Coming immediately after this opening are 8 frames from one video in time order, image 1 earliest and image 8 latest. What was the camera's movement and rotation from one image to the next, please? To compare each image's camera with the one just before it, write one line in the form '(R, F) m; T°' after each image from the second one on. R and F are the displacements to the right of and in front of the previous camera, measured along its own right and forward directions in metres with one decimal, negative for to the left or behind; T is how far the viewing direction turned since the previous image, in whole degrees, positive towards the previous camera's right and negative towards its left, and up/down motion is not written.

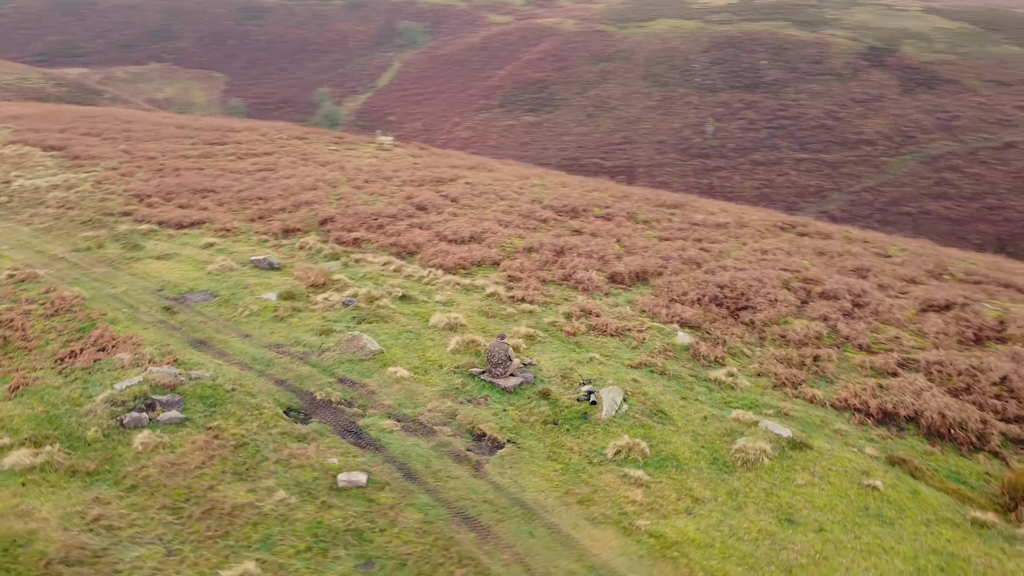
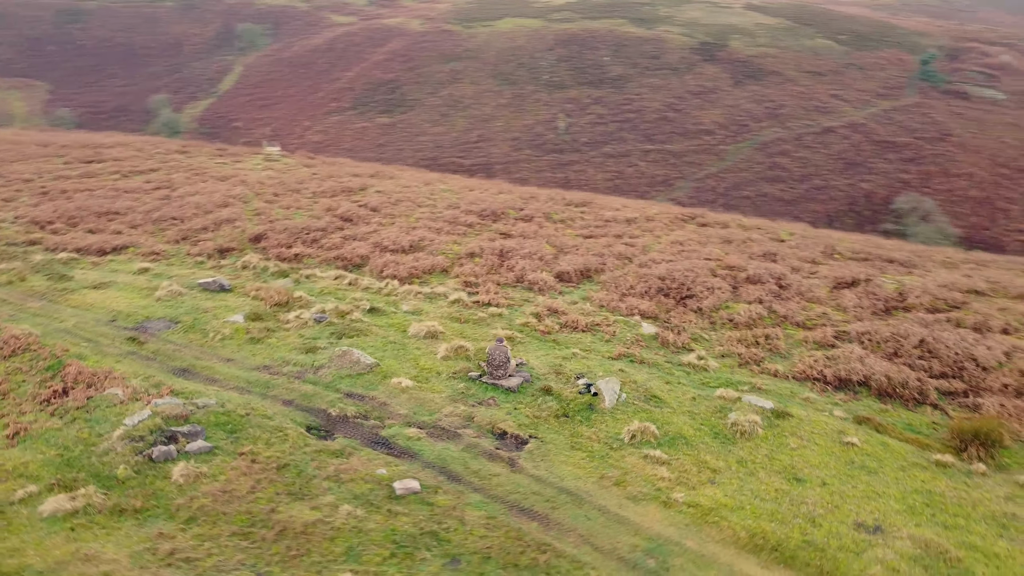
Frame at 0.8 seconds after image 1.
(-2.6, -0.7) m; +10°
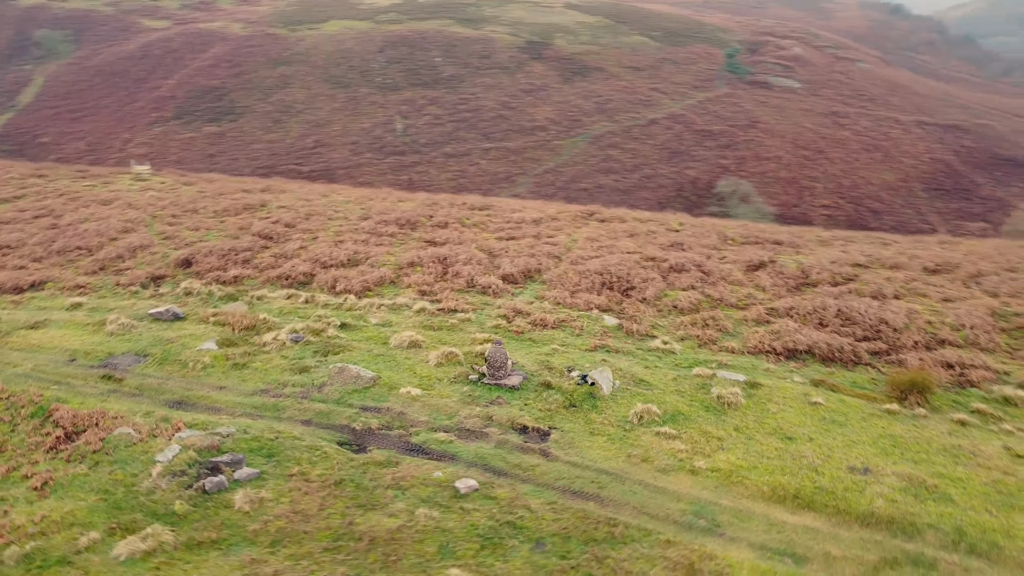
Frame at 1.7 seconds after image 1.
(-3.1, -0.8) m; +11°
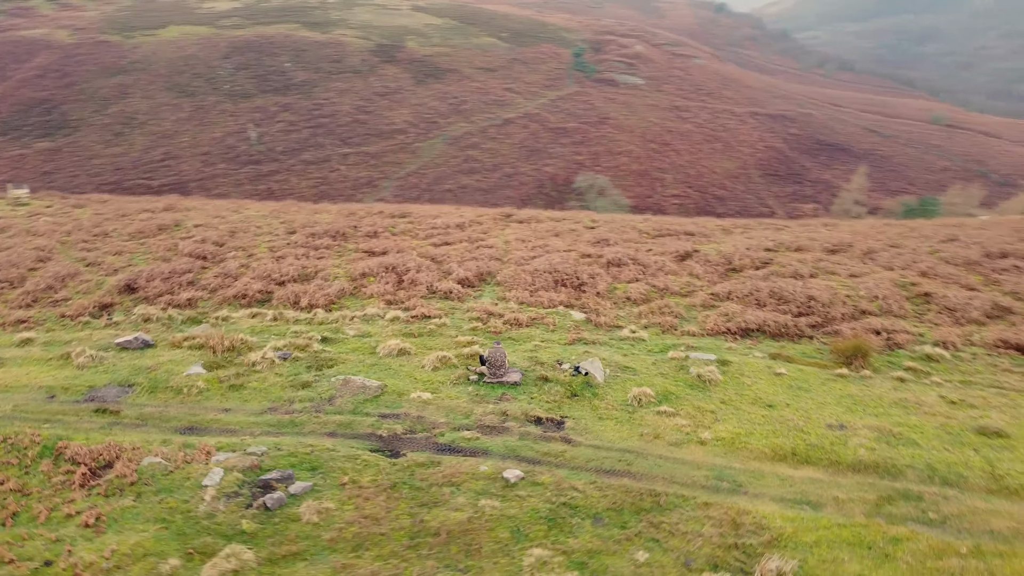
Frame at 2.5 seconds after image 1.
(-2.9, -0.8) m; +10°
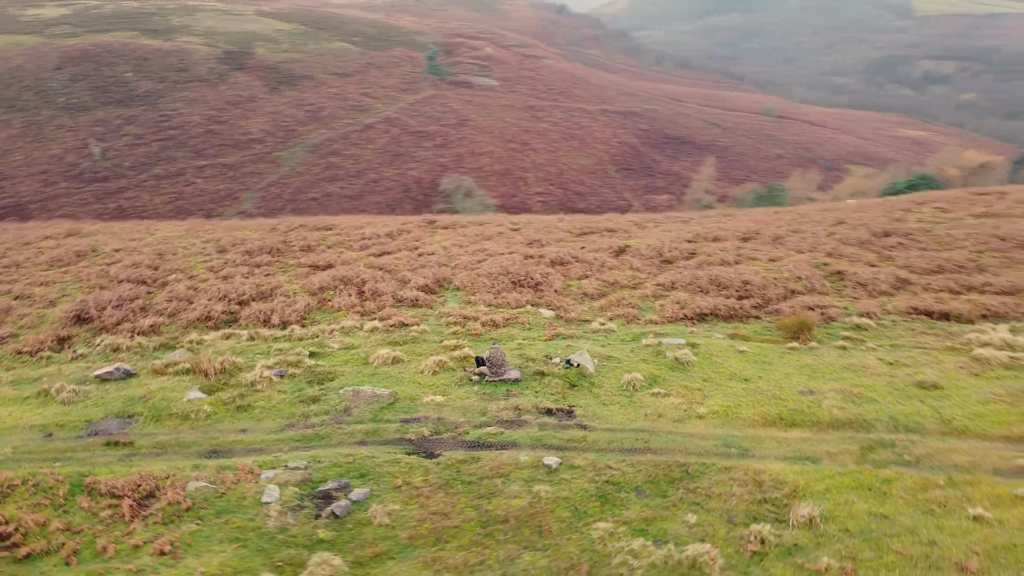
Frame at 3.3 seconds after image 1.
(-3.0, -0.9) m; +10°
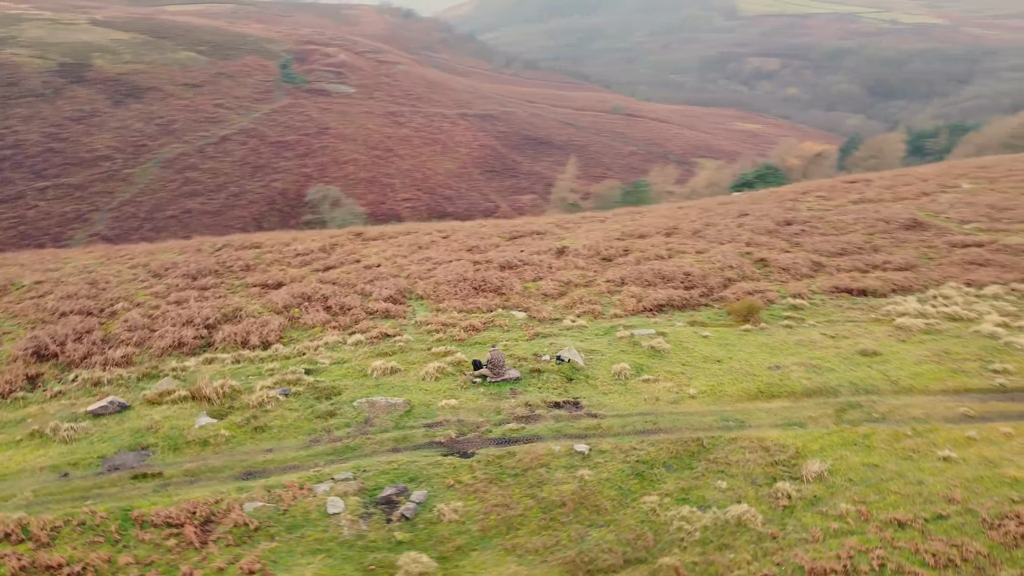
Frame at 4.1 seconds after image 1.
(-3.2, -0.9) m; +10°
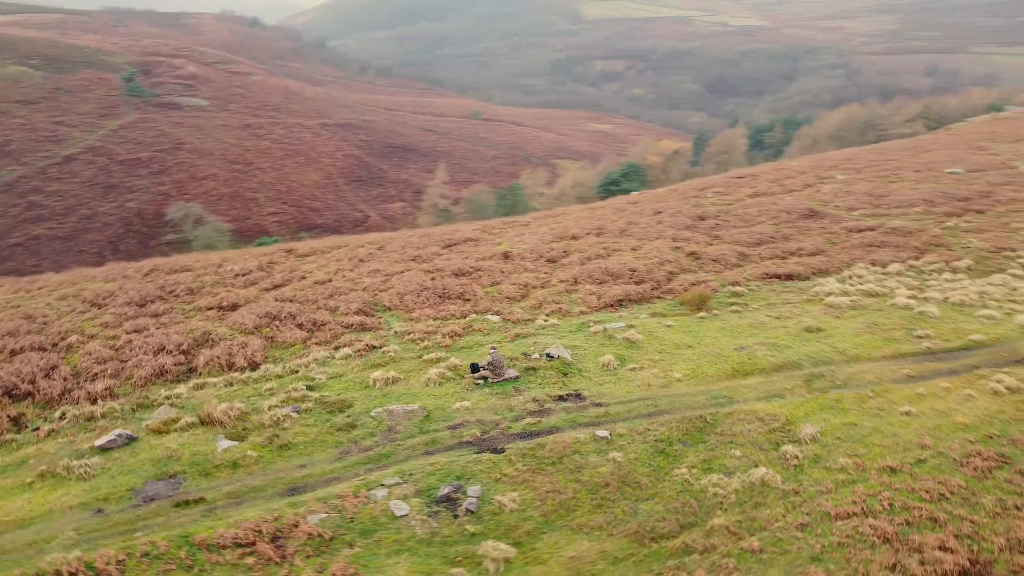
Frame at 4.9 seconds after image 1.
(-3.3, -0.9) m; +10°
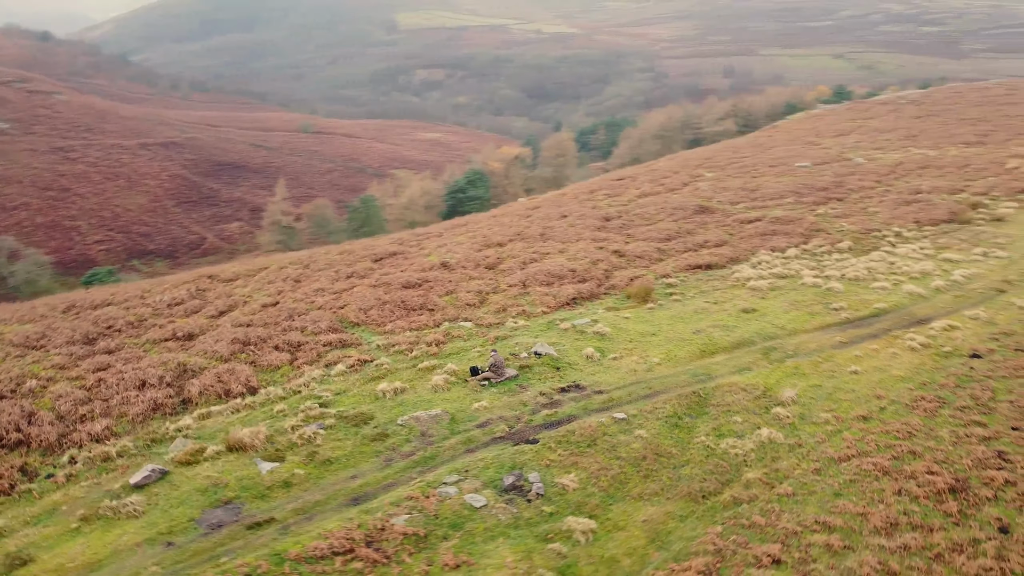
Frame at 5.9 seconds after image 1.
(-4.4, -1.1) m; +12°
